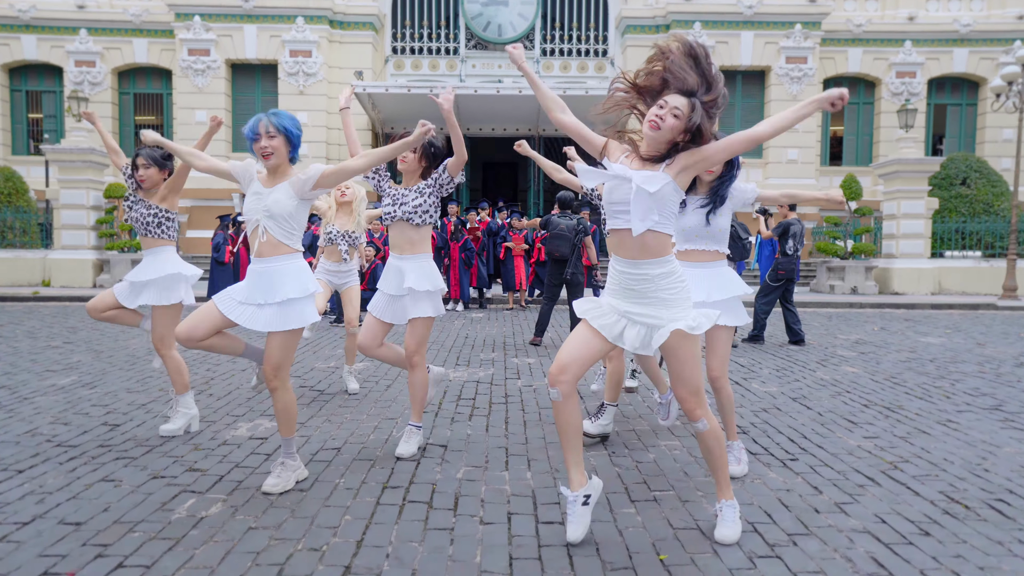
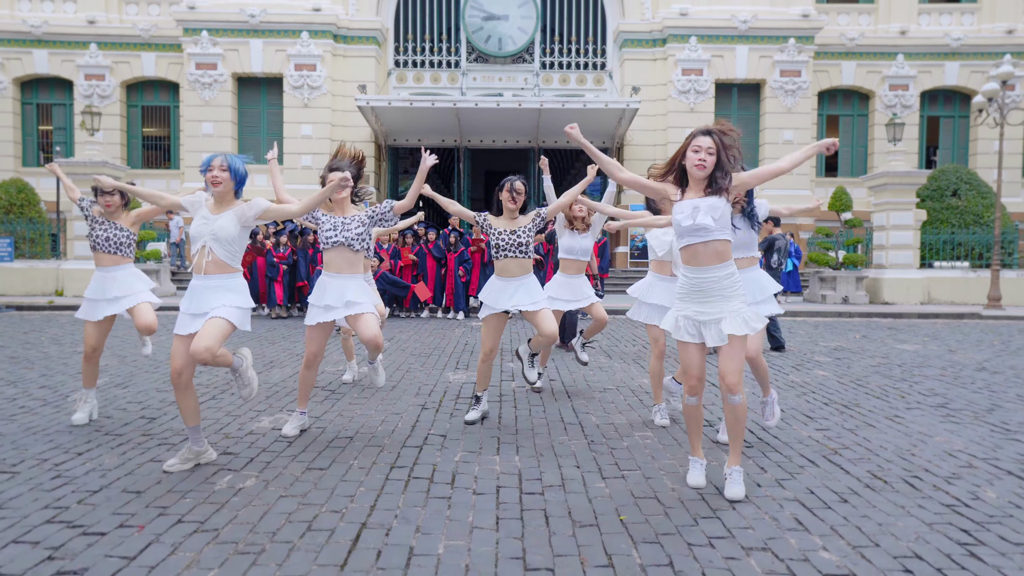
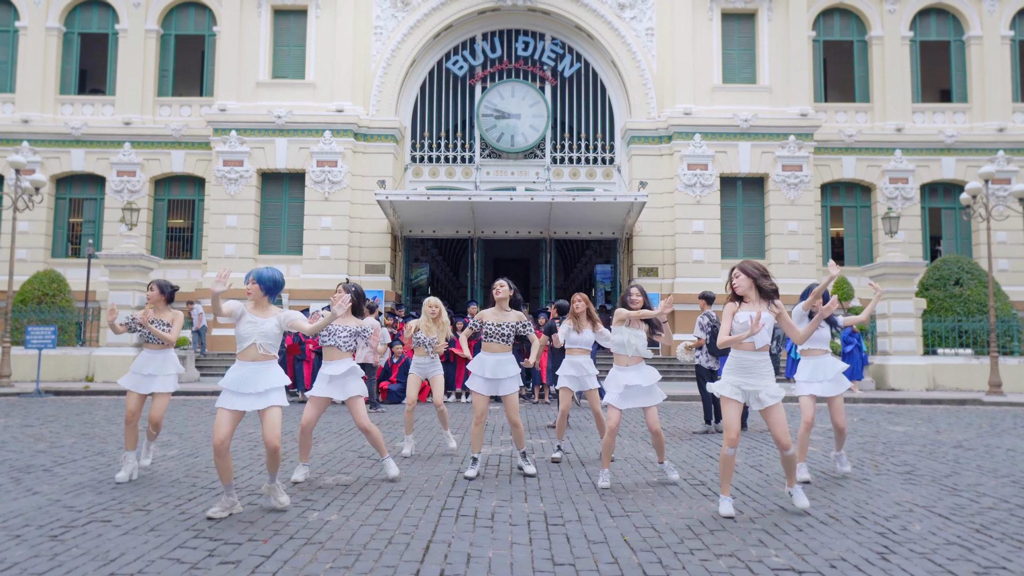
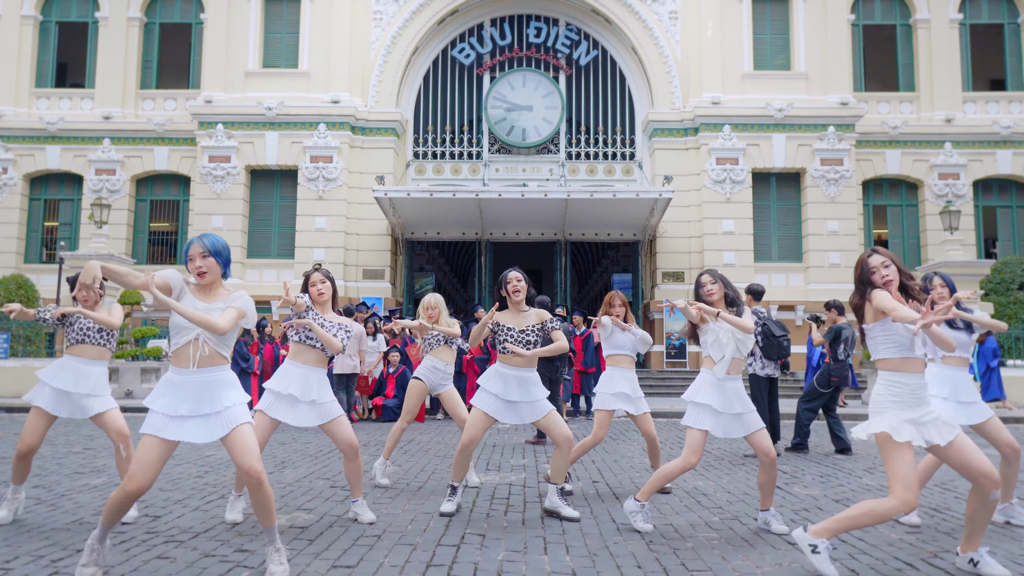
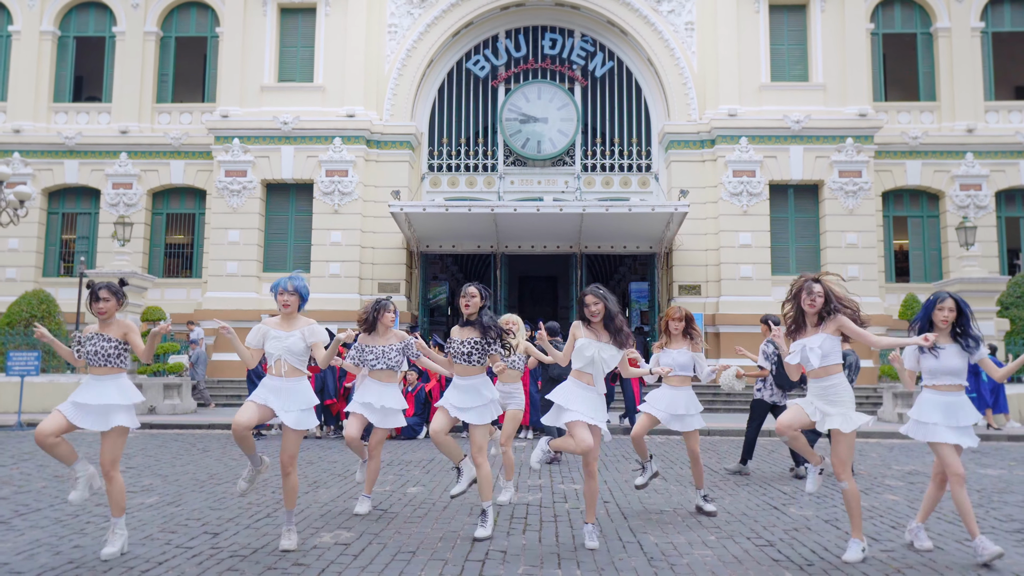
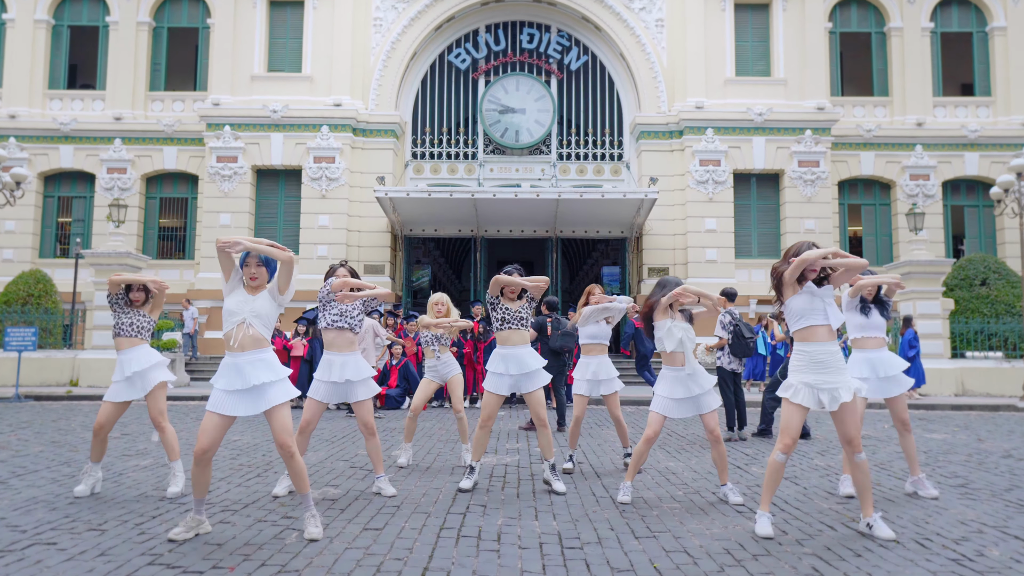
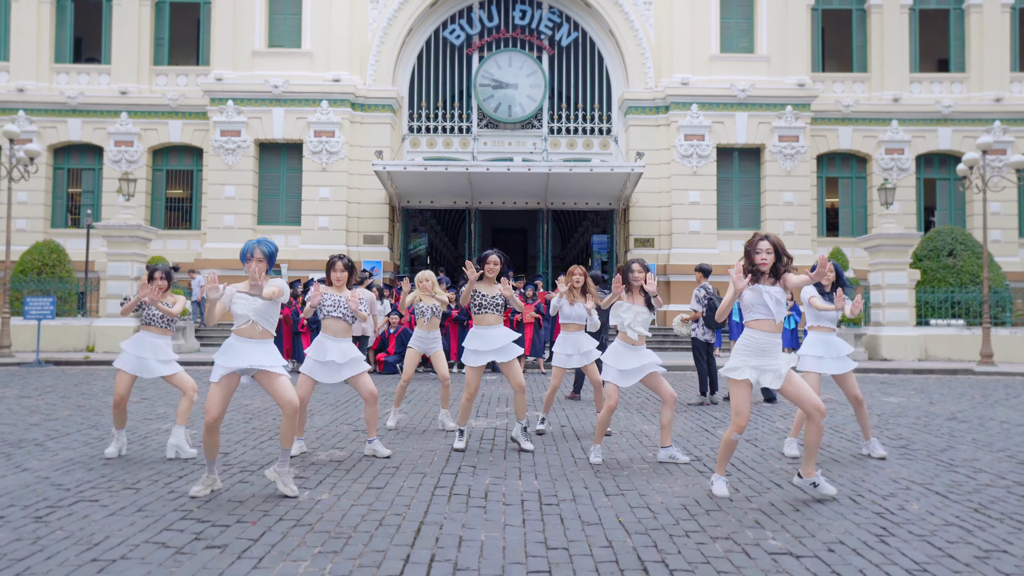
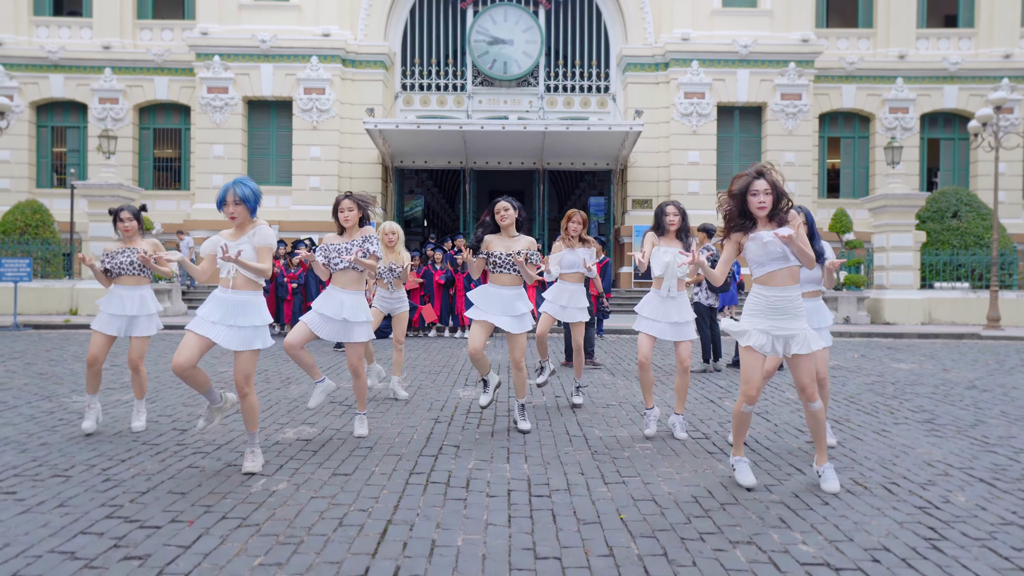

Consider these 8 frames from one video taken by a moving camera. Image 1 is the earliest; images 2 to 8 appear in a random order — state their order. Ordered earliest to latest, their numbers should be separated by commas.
2, 8, 7, 3, 6, 4, 5
